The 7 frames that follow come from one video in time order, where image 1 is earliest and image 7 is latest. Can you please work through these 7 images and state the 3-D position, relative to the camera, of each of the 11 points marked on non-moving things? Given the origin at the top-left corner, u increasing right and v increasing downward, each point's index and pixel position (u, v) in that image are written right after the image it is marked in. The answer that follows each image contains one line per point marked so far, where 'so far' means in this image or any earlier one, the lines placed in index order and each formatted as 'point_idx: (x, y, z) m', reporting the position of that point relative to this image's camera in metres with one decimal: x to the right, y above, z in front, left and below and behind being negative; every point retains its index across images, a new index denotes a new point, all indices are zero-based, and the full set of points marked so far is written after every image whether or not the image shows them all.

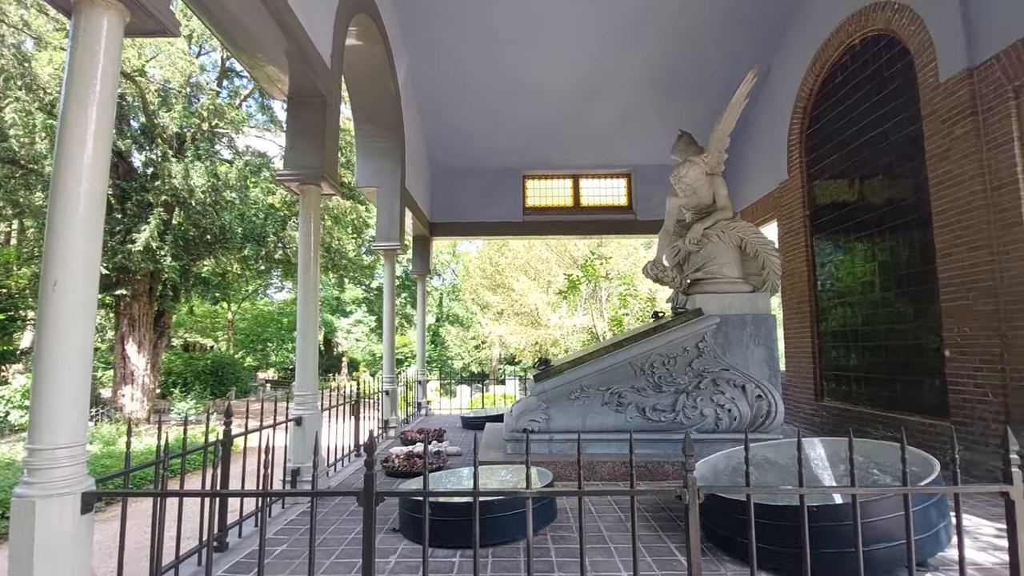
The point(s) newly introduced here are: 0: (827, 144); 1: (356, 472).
0: (+4.7, +2.1, +7.3) m
1: (-1.6, -1.9, +5.2) m
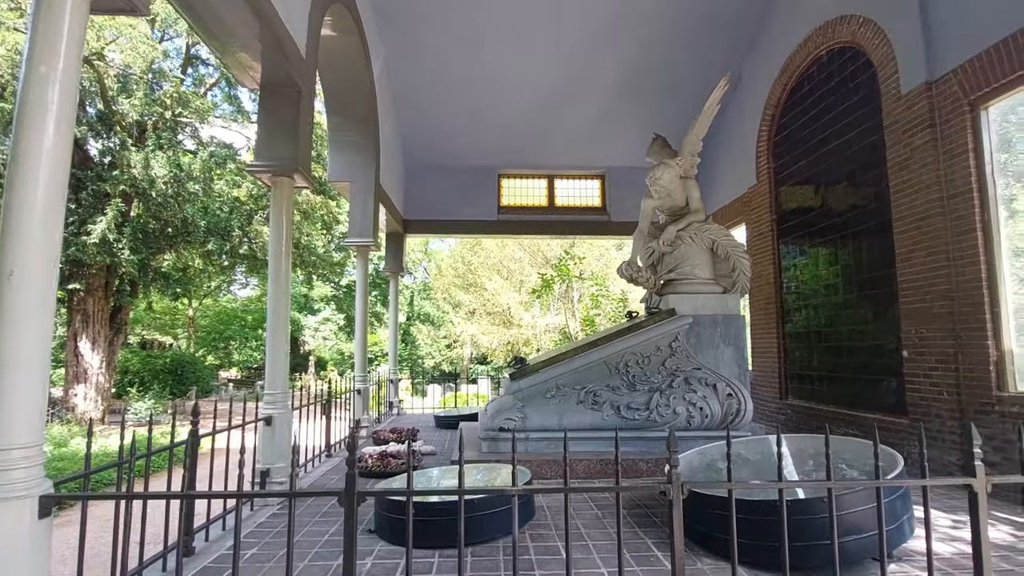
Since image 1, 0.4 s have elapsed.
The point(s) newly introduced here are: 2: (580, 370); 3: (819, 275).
0: (+4.3, +2.1, +7.6) m
1: (-1.9, -1.9, +5.1) m
2: (+0.7, -0.9, +5.5) m
3: (+4.4, +0.2, +7.1) m
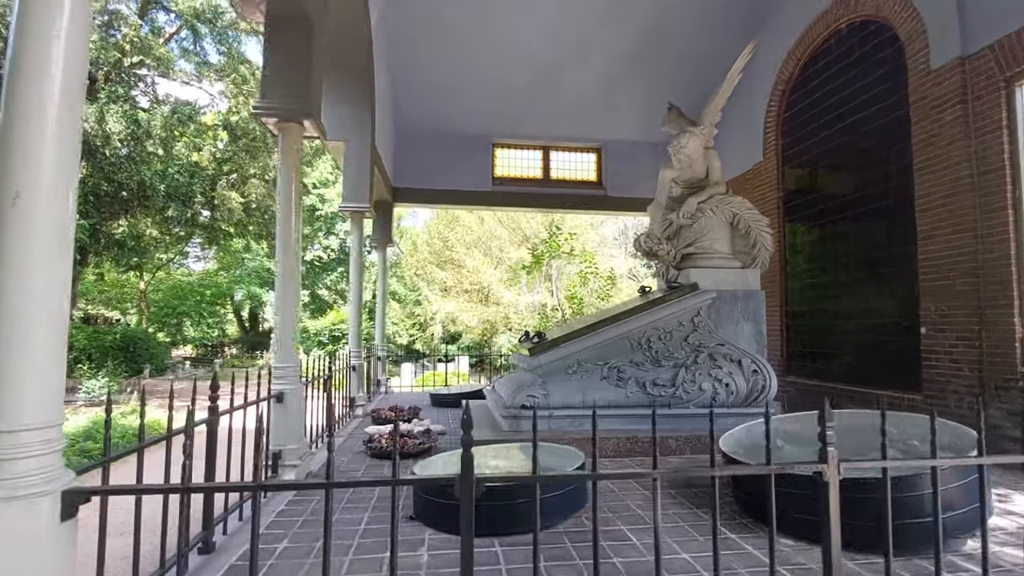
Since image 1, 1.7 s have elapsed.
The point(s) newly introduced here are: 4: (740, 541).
0: (+4.4, +2.4, +7.5) m
1: (-1.6, -1.6, +4.7) m
2: (+0.9, -0.6, +5.2) m
3: (+4.4, +0.5, +7.1) m
4: (+1.3, -1.5, +2.9) m
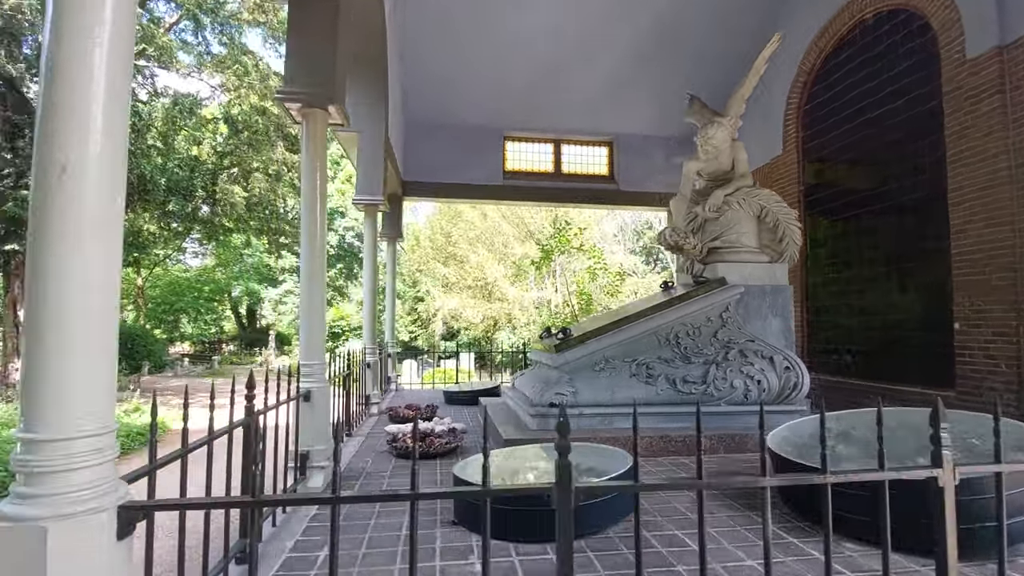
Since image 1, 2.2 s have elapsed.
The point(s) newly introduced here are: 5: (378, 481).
0: (+4.6, +2.5, +7.3) m
1: (-1.4, -1.5, +4.5) m
2: (+1.2, -0.5, +5.1) m
3: (+4.7, +0.5, +7.0) m
4: (+1.6, -1.4, +2.8) m
5: (-1.0, -1.5, +3.8) m
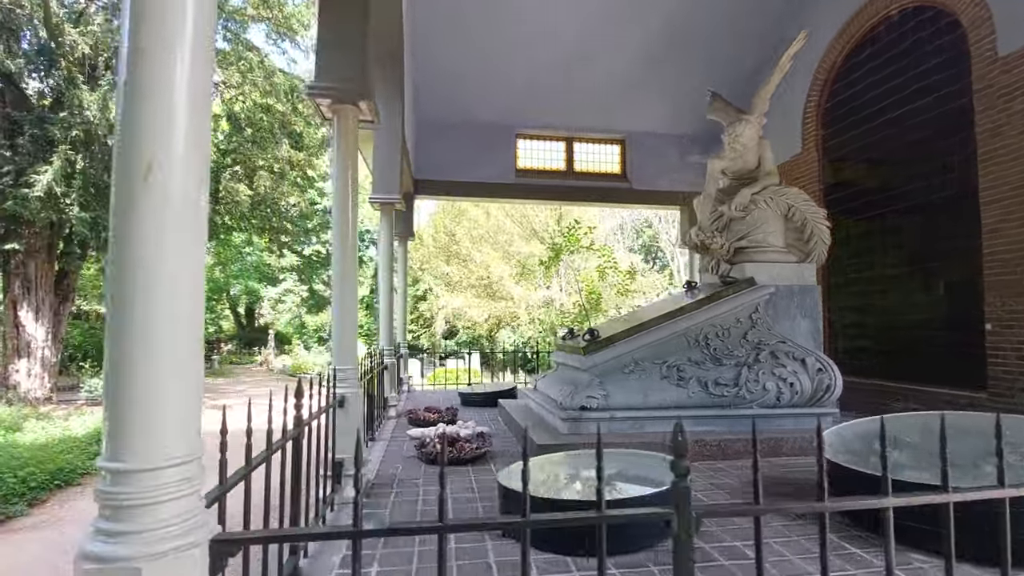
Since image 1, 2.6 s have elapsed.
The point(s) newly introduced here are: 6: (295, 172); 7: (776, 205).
0: (+4.9, +2.5, +7.3) m
1: (-1.1, -1.5, +4.4) m
2: (+1.5, -0.5, +5.0) m
3: (+4.9, +0.5, +6.9) m
4: (+1.9, -1.4, +2.7) m
5: (-0.7, -1.5, +3.7) m
6: (-6.2, +3.3, +14.2) m
7: (+3.0, +0.9, +5.7) m
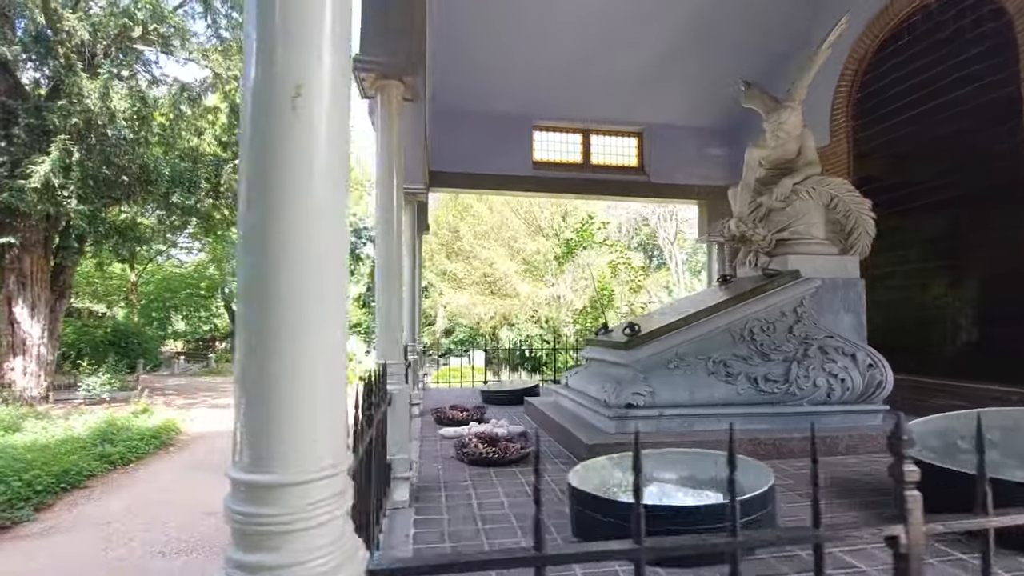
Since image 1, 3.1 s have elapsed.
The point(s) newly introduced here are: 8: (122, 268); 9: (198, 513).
0: (+5.2, +2.5, +7.1) m
1: (-0.7, -1.4, +4.2) m
2: (+1.8, -0.5, +4.8) m
3: (+5.3, +0.6, +6.7) m
4: (+2.3, -1.4, +2.5) m
5: (-0.3, -1.4, +3.5) m
6: (-5.9, +3.4, +13.9) m
7: (+3.4, +1.0, +5.5) m
8: (-15.1, +0.8, +19.4) m
9: (-3.3, -2.4, +5.3) m
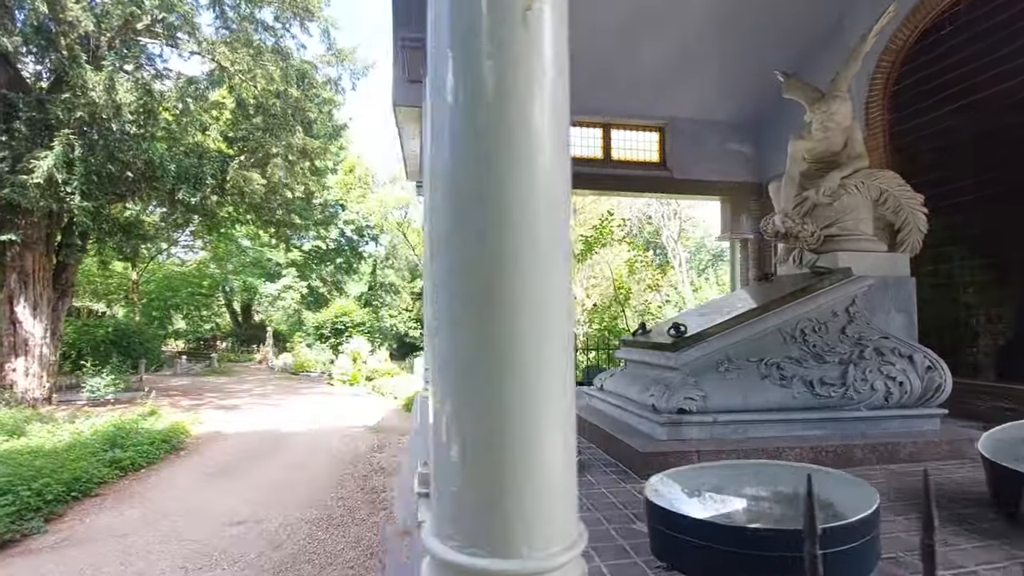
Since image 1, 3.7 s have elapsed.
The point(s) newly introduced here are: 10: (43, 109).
0: (+5.6, +2.6, +6.9) m
1: (-0.3, -1.4, +3.9) m
2: (+2.2, -0.5, +4.5) m
3: (+5.6, +0.6, +6.5) m
4: (+2.7, -1.4, +2.3) m
5: (0.0, -1.4, +3.2) m
6: (-5.6, +3.4, +13.6) m
7: (+3.7, +1.0, +5.3) m
8: (-14.8, +0.8, +19.1) m
9: (-3.0, -2.4, +5.1) m
10: (-9.9, +3.8, +10.6) m
